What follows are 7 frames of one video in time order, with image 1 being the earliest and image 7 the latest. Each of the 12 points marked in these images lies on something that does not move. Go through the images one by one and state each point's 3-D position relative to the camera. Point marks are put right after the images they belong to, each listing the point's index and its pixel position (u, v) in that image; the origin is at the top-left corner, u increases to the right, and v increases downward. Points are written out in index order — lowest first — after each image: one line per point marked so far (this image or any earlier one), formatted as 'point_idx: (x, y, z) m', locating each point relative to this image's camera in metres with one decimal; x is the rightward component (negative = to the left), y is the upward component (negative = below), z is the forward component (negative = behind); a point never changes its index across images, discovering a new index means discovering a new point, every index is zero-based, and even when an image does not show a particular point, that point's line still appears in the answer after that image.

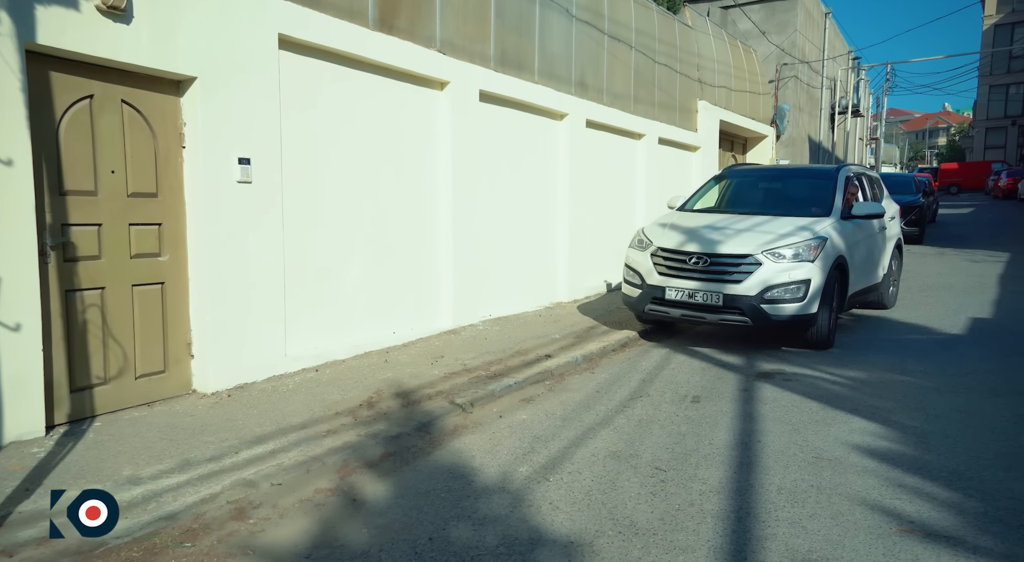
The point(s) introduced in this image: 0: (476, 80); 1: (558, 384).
0: (-0.4, +2.4, +7.1) m
1: (+0.4, -0.9, +5.4) m
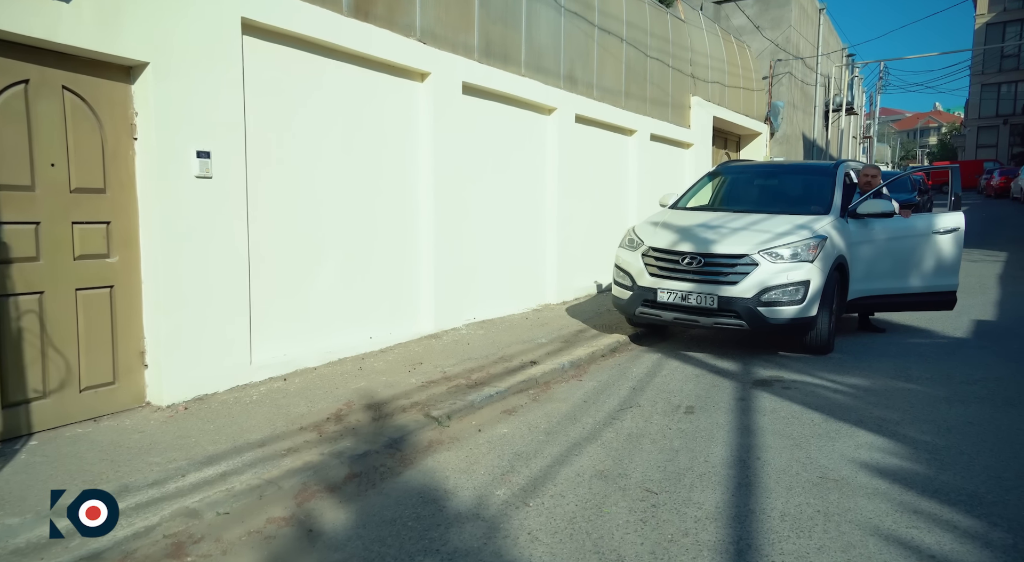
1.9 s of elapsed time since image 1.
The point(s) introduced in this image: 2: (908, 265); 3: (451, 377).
0: (-0.6, +2.3, +6.7) m
1: (+0.3, -0.9, +5.0) m
2: (+4.3, +0.2, +6.6) m
3: (-0.5, -0.8, +5.2) m
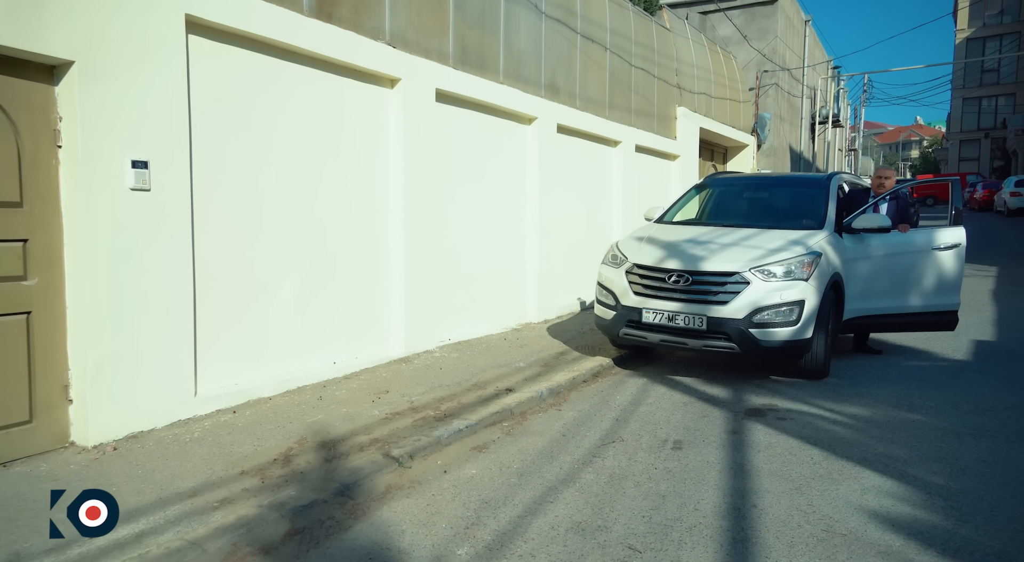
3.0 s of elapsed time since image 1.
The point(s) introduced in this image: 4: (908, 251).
0: (-0.9, +2.1, +6.4) m
1: (0.0, -1.1, +4.6) m
2: (+4.1, 0.0, +6.2) m
3: (-0.7, -1.0, +4.8) m
4: (+4.1, +0.3, +6.3) m
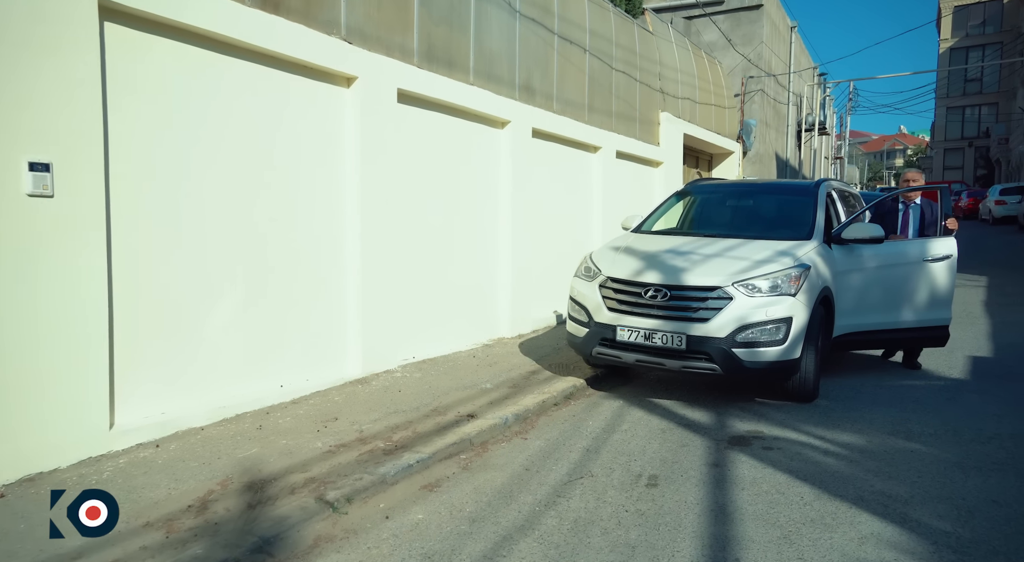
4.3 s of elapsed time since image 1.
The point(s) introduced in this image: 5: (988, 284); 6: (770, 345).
0: (-1.2, +2.0, +5.9) m
1: (-0.2, -1.2, +4.2) m
2: (+3.8, -0.1, +5.9) m
3: (-1.0, -1.1, +4.3) m
4: (+3.8, +0.2, +5.9) m
5: (+8.7, -0.1, +11.0) m
6: (+2.0, -0.5, +4.6) m
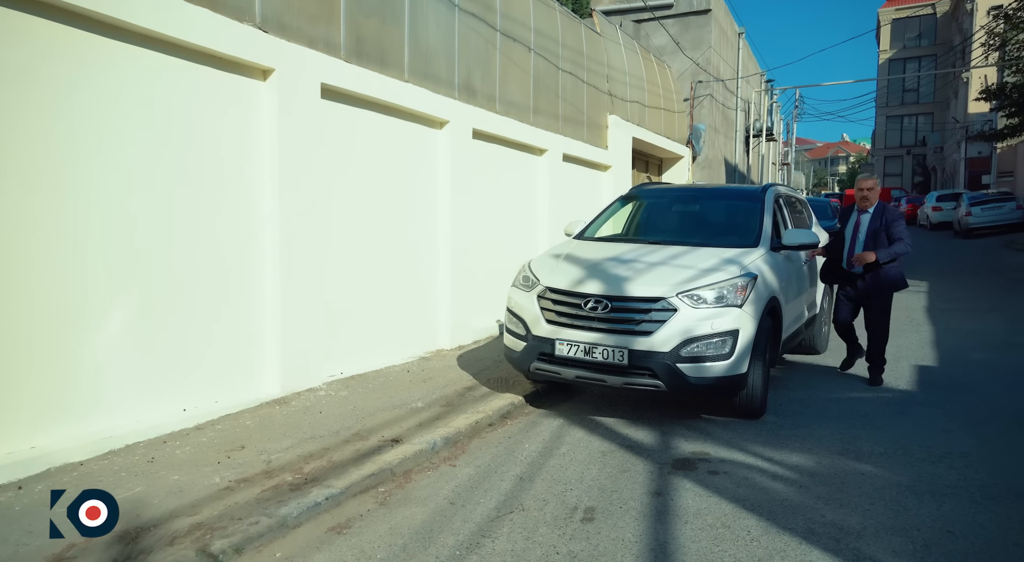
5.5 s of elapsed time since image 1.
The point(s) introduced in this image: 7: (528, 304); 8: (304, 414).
0: (-1.8, +1.9, +5.4) m
1: (-0.7, -1.3, +3.7) m
2: (+3.2, -0.2, +5.7) m
3: (-1.5, -1.2, +3.8) m
4: (+3.2, +0.1, +5.7) m
5: (+7.7, -0.2, +11.2) m
6: (+1.5, -0.6, +4.3) m
7: (+0.1, -0.2, +4.8) m
8: (-1.7, -1.1, +4.9) m
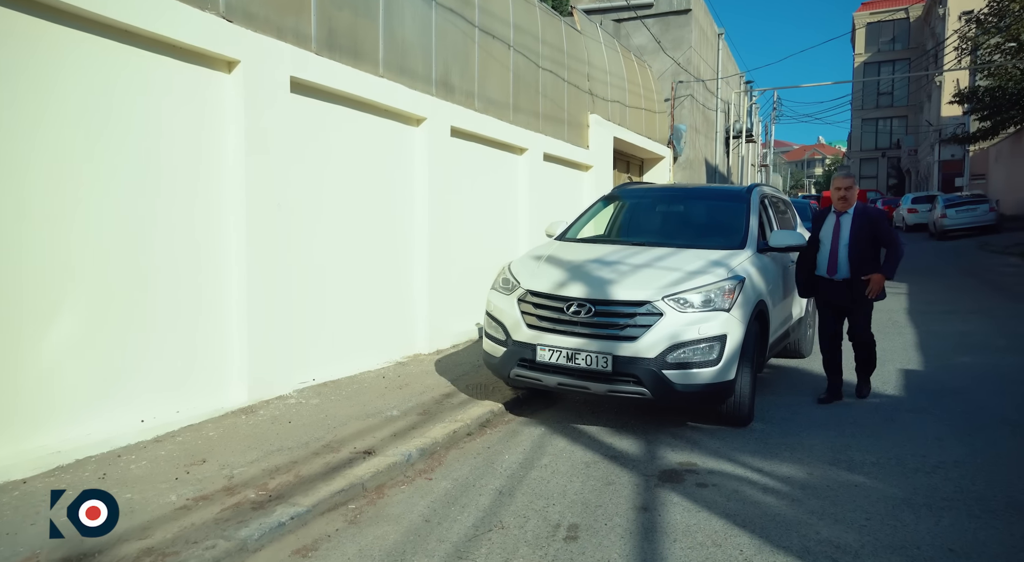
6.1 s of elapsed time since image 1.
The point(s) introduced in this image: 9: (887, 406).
0: (-1.9, +1.9, +5.2) m
1: (-0.8, -1.3, +3.5) m
2: (+3.0, -0.2, +5.6) m
3: (-1.6, -1.2, +3.6) m
4: (+3.0, +0.1, +5.6) m
5: (+7.4, -0.2, +11.2) m
6: (+1.3, -0.6, +4.1) m
7: (0.0, -0.2, +4.6) m
8: (-1.8, -1.1, +4.6) m
9: (+3.1, -1.0, +4.9) m
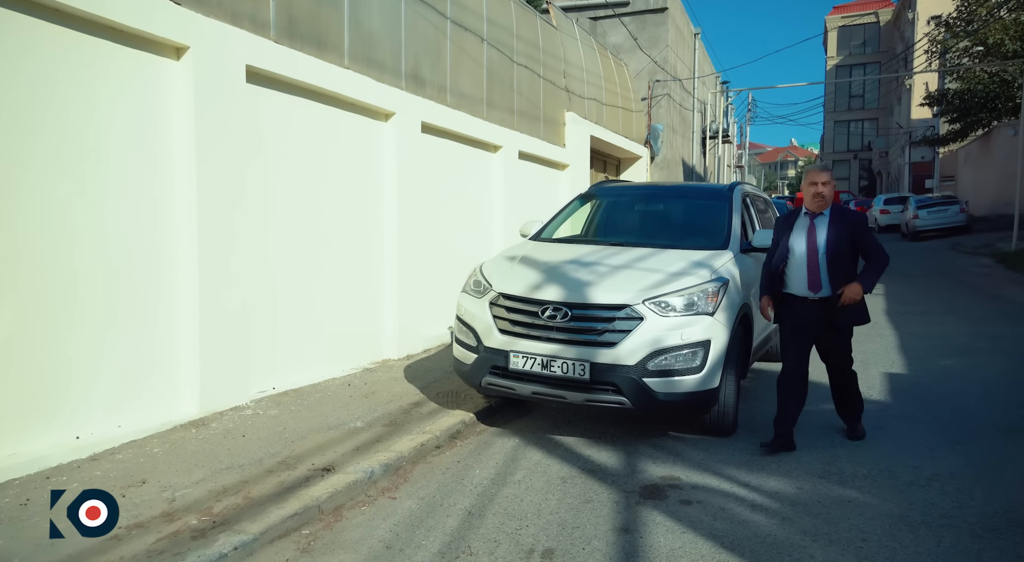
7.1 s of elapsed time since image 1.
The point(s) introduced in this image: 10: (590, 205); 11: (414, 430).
0: (-2.2, +1.9, +4.8) m
1: (-1.0, -1.3, +3.2) m
2: (+2.7, -0.3, +5.5) m
3: (-1.8, -1.2, +3.2) m
4: (+2.8, +0.1, +5.5) m
5: (+6.9, -0.2, +11.2) m
6: (+1.1, -0.6, +3.9) m
7: (-0.2, -0.2, +4.4) m
8: (-2.0, -1.1, +4.3) m
9: (+2.8, -1.0, +4.7) m
10: (+0.8, +0.8, +5.9) m
11: (-0.7, -1.1, +4.5) m
